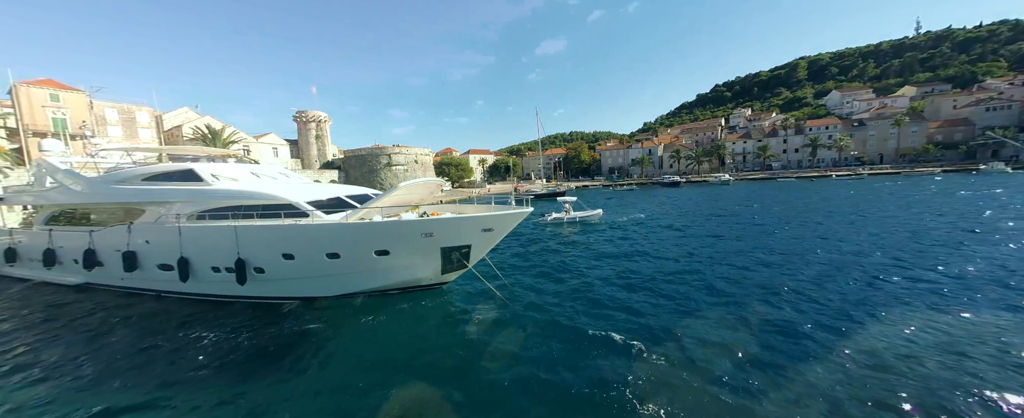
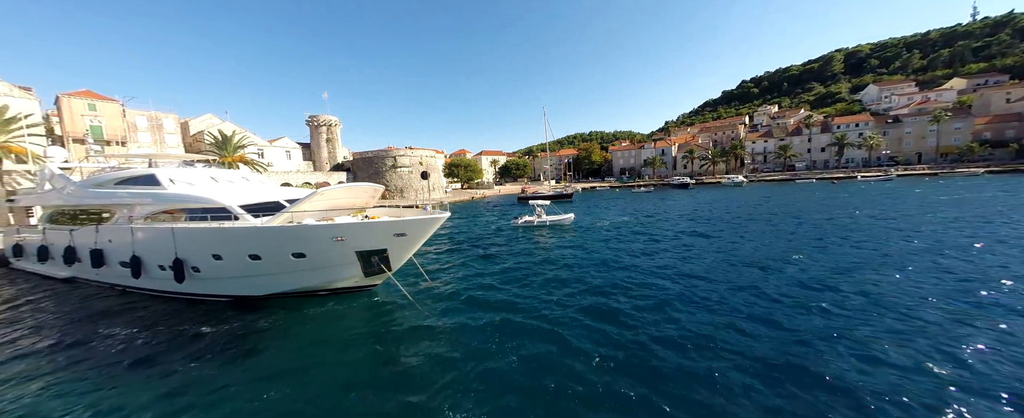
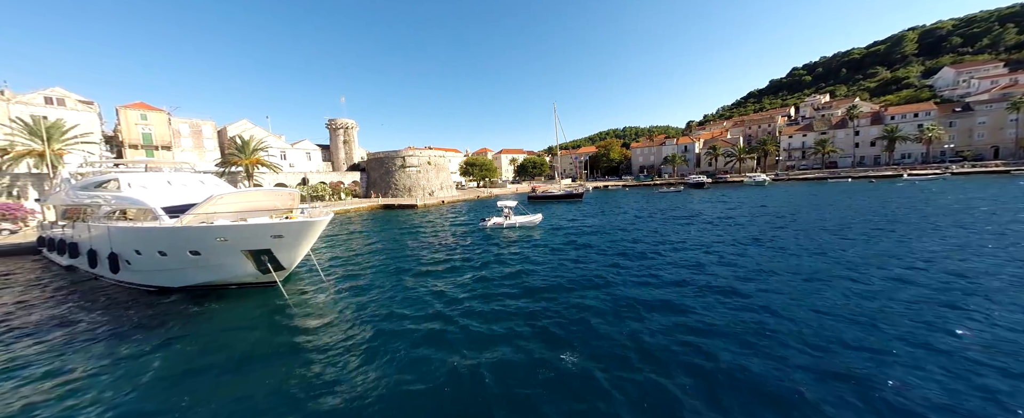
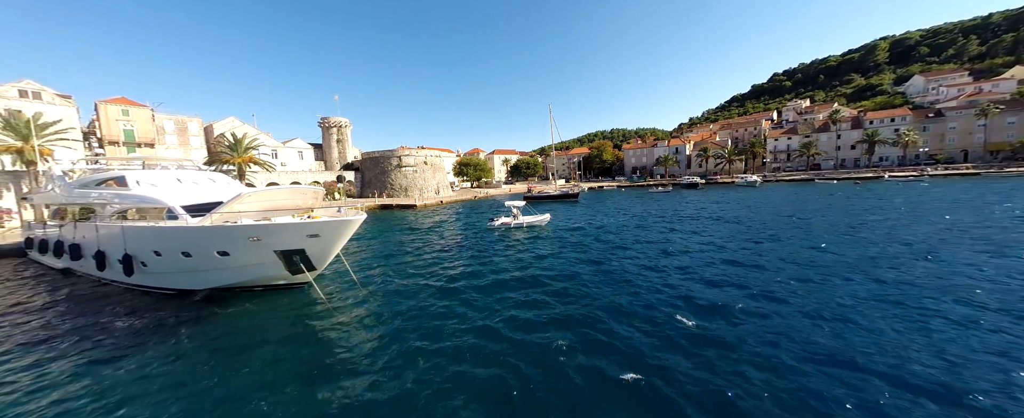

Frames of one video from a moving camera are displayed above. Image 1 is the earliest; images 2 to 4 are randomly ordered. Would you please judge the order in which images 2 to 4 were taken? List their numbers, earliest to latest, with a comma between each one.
2, 4, 3
